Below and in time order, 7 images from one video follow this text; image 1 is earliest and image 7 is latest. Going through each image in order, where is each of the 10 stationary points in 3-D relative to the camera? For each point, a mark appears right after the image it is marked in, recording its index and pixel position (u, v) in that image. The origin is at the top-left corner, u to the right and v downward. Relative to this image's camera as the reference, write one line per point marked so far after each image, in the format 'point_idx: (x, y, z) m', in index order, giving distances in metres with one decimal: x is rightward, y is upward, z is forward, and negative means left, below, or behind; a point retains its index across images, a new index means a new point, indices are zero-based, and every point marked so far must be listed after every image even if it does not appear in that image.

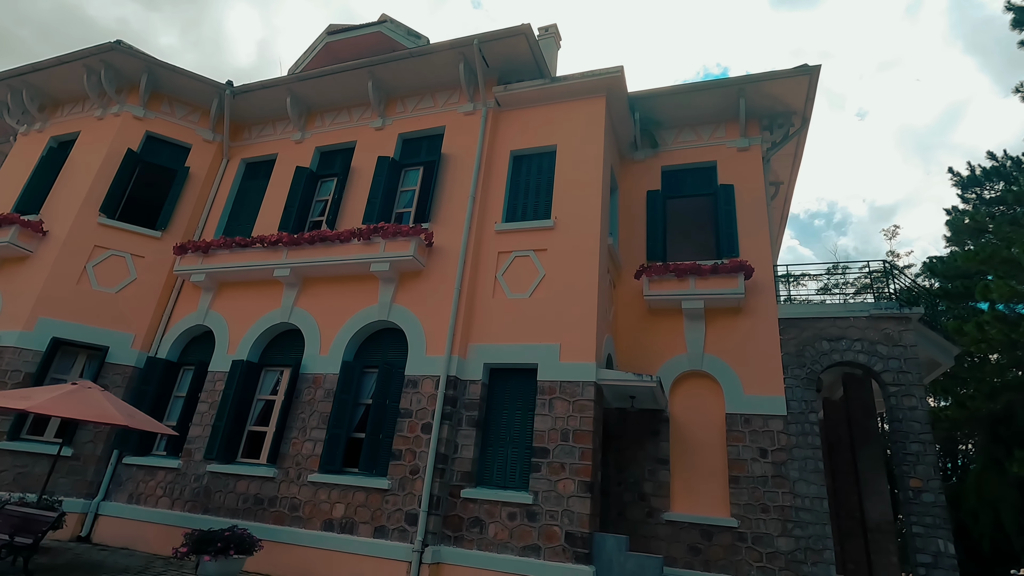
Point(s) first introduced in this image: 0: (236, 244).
0: (-5.9, +0.9, +11.1) m
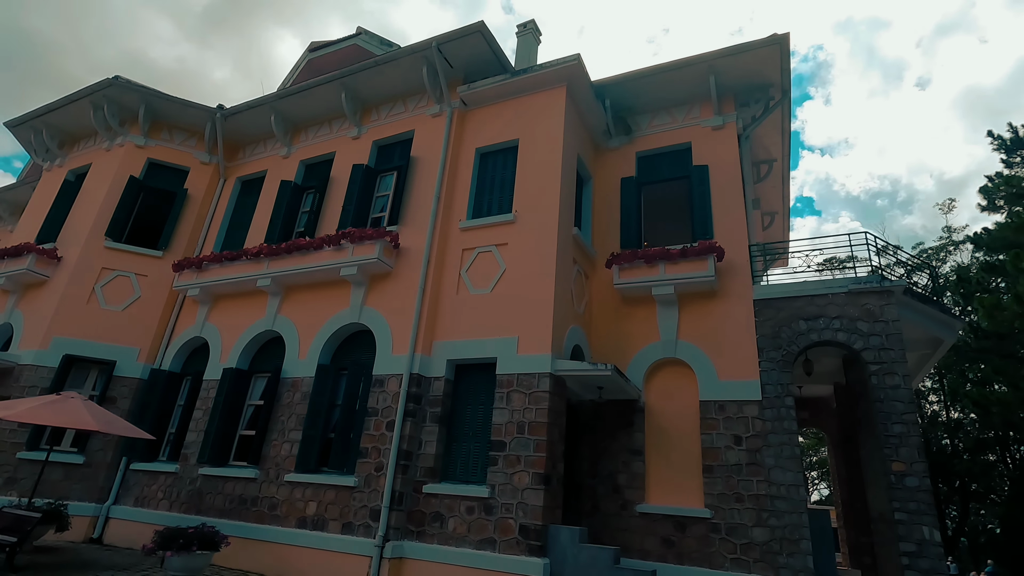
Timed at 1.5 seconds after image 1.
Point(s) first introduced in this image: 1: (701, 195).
0: (-6.4, +0.7, +11.7) m
1: (+3.7, +1.8, +10.4) m
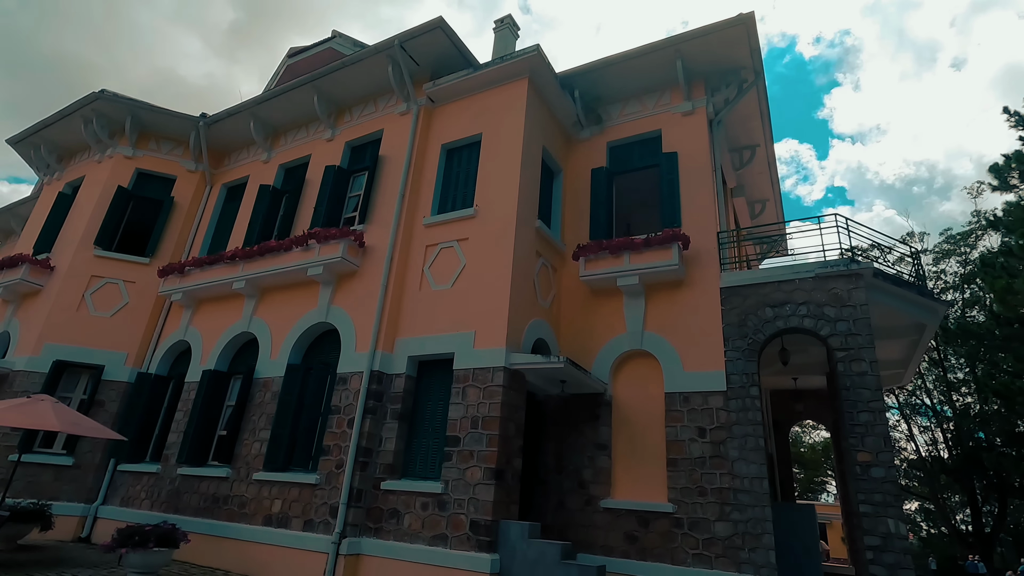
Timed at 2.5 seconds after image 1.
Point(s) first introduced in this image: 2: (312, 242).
0: (-7.0, +0.6, +11.9) m
1: (+3.0, +2.0, +10.2) m
2: (-4.0, +0.9, +10.4) m
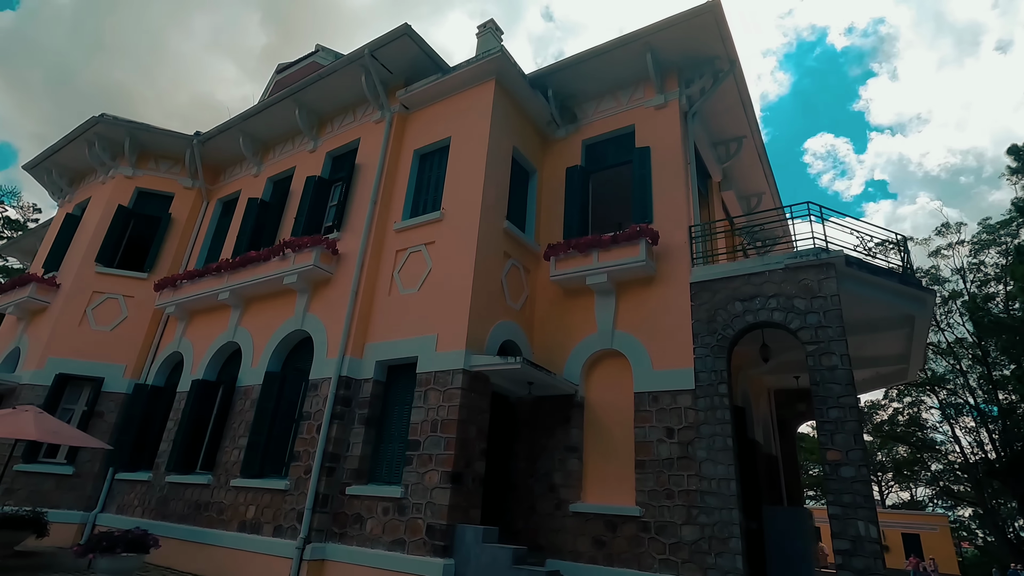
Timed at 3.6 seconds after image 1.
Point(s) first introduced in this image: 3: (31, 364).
0: (-7.5, +0.3, +12.3) m
1: (+2.4, +2.1, +9.9) m
2: (-4.5, +0.7, +10.6) m
3: (-11.4, -1.8, +12.5) m
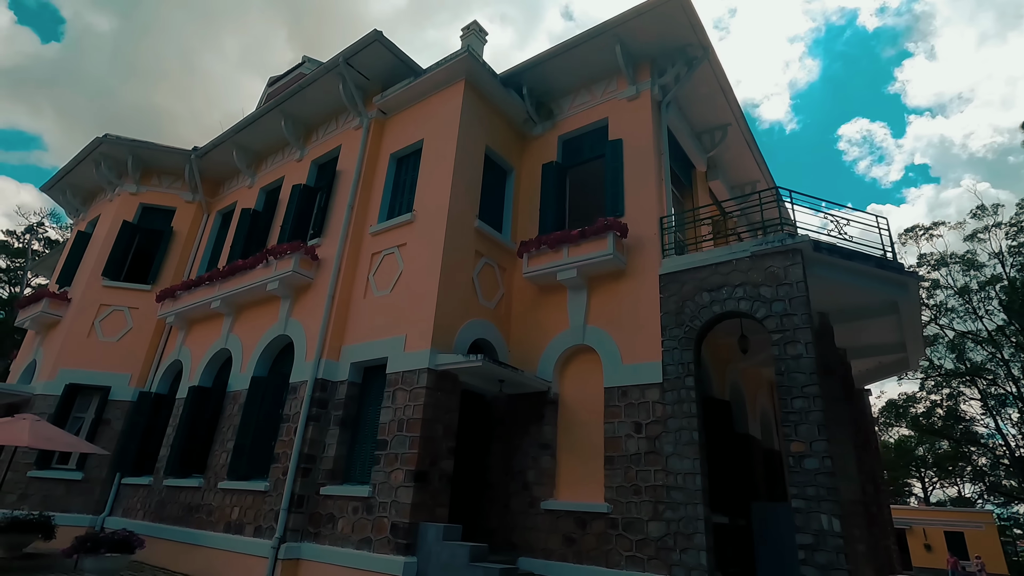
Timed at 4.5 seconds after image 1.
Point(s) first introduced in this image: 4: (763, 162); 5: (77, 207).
0: (-7.8, +0.1, +12.7) m
1: (+1.9, +2.2, +9.8) m
2: (-5.0, +0.6, +10.8) m
3: (-11.7, -2.2, +13.1) m
4: (+6.3, +3.2, +13.2) m
5: (-13.9, +2.6, +16.7) m
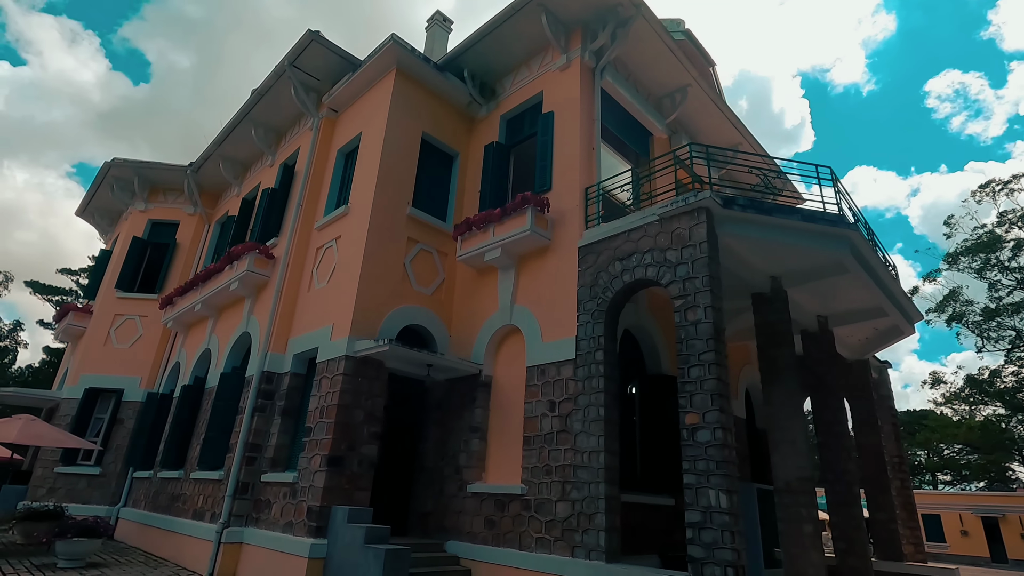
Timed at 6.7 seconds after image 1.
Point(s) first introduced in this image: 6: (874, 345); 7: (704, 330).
0: (-8.6, -0.1, +13.5) m
1: (+0.6, +2.6, +9.5) m
2: (-6.0, +0.6, +11.4) m
3: (-12.2, -2.6, +14.5) m
4: (+5.3, +3.9, +12.3) m
5: (-14.2, +2.1, +18.3) m
6: (+7.6, -1.2, +11.1) m
7: (+2.3, -0.5, +6.3) m
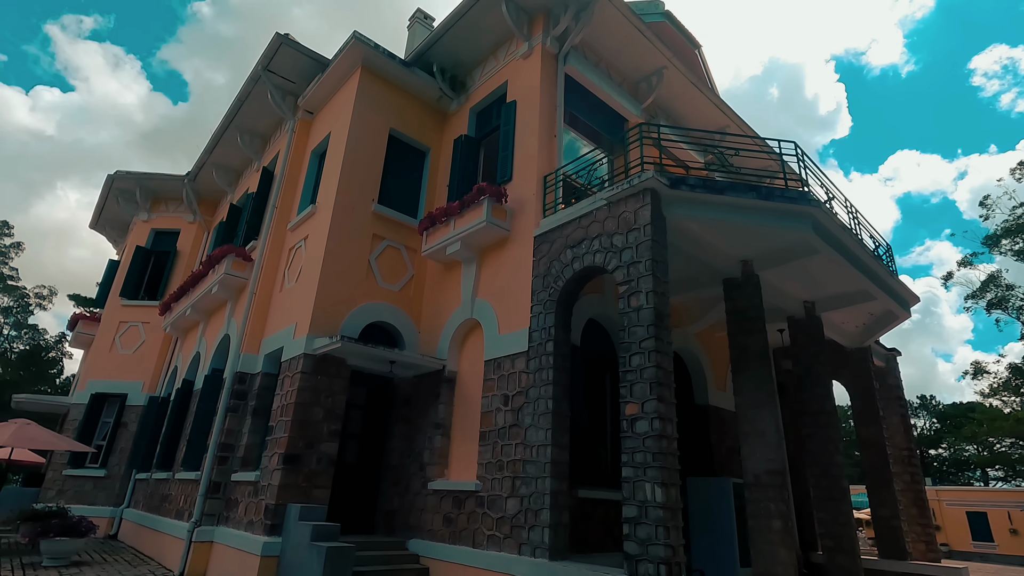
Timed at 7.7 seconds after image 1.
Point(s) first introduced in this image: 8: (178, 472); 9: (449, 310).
0: (-8.9, -0.2, +13.9) m
1: (-0.1, +2.7, +9.3) m
2: (-6.5, +0.5, +11.6) m
3: (-12.4, -2.8, +15.0) m
4: (+4.7, +4.2, +11.8) m
5: (-14.4, +1.8, +19.0) m
6: (+7.2, -0.9, +10.5) m
7: (+1.5, -0.3, +6.0) m
8: (-6.8, -3.7, +10.6) m
9: (-1.1, -0.4, +9.2) m
